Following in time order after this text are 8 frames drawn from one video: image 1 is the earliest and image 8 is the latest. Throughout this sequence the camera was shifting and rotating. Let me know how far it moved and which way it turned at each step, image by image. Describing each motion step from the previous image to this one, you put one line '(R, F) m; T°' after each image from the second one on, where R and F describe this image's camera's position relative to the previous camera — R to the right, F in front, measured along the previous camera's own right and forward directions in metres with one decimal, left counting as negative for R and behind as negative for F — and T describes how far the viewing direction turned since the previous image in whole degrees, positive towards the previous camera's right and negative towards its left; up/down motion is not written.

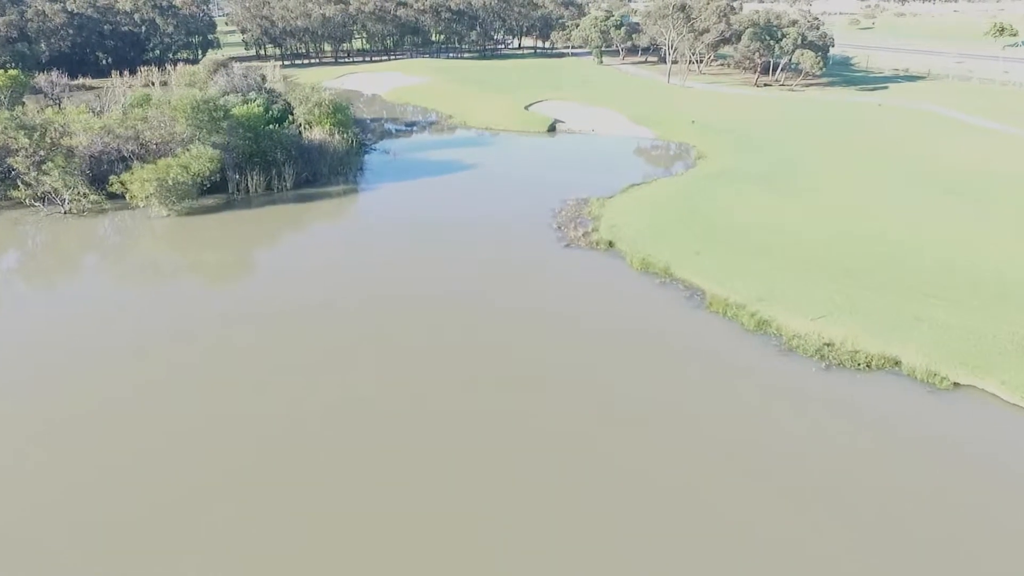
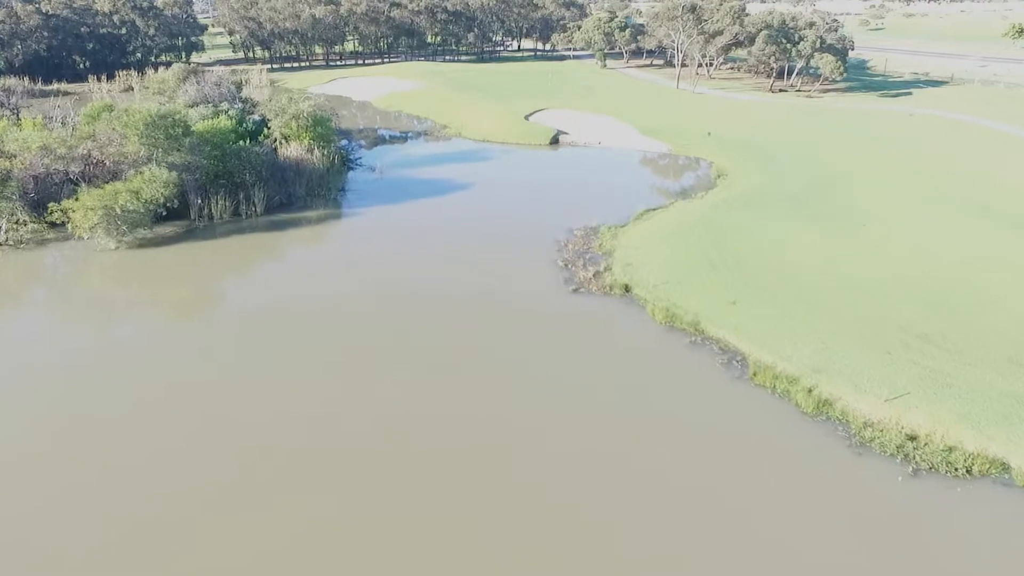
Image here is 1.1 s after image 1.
(0.0, +4.5) m; 0°
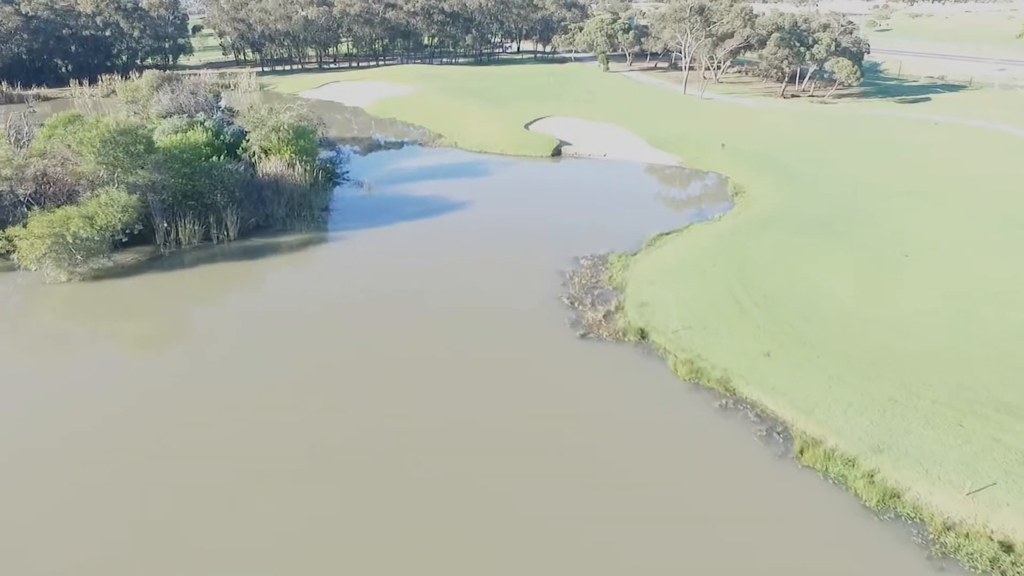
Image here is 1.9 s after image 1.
(0.0, +3.2) m; 0°
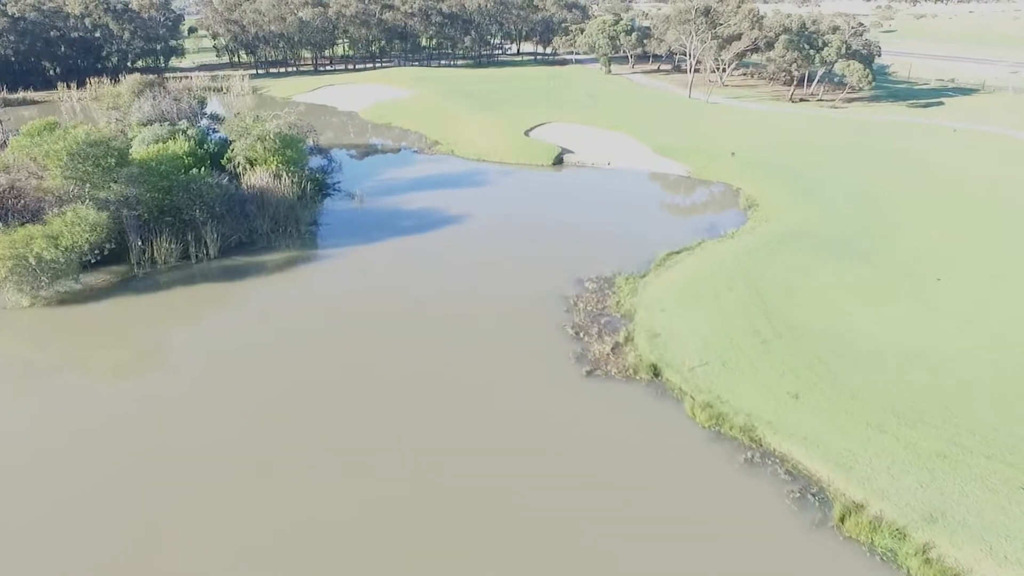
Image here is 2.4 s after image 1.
(0.0, +2.1) m; 0°
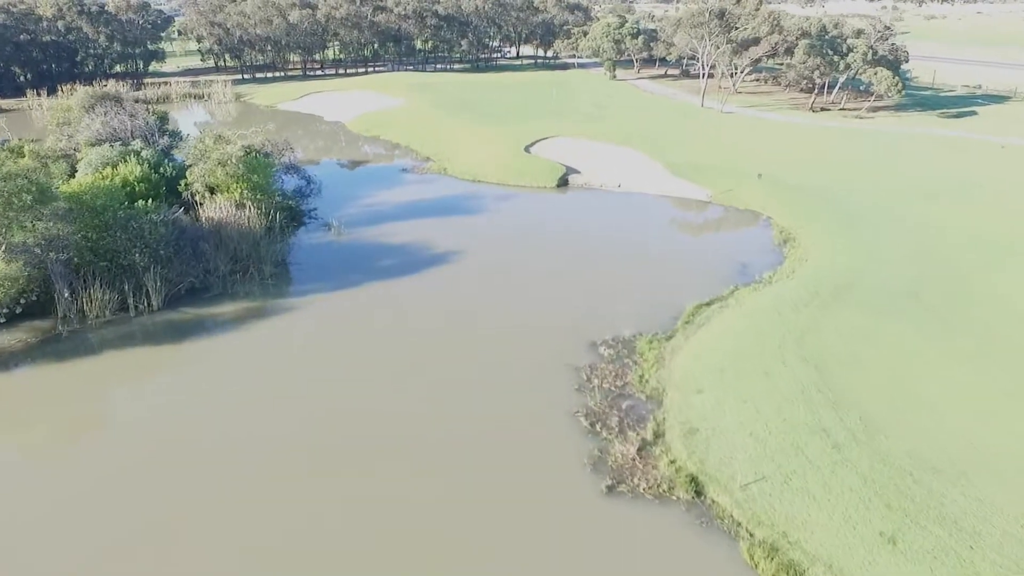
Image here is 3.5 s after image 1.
(0.0, +4.6) m; 0°
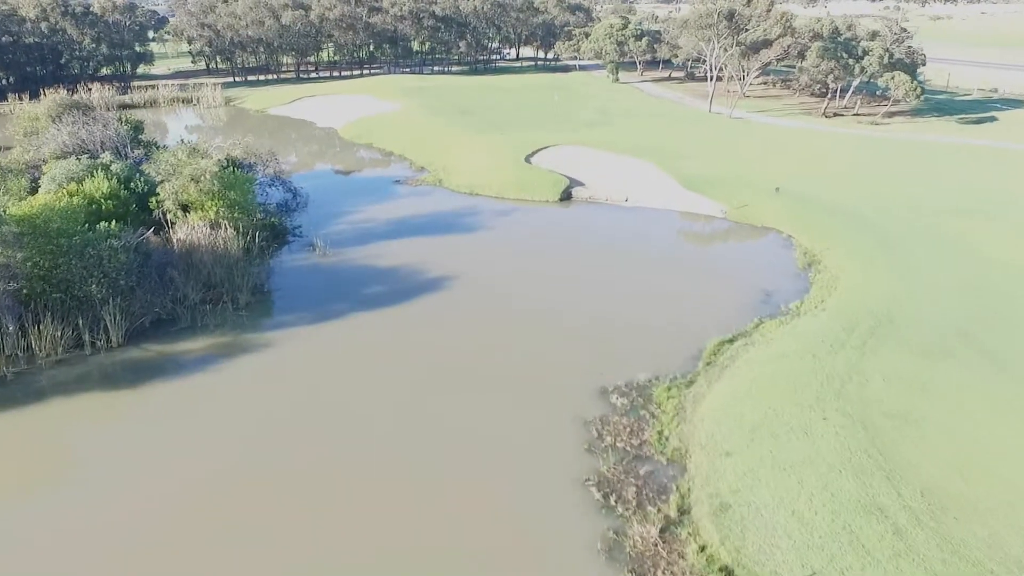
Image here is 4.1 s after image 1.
(0.0, +2.5) m; 0°
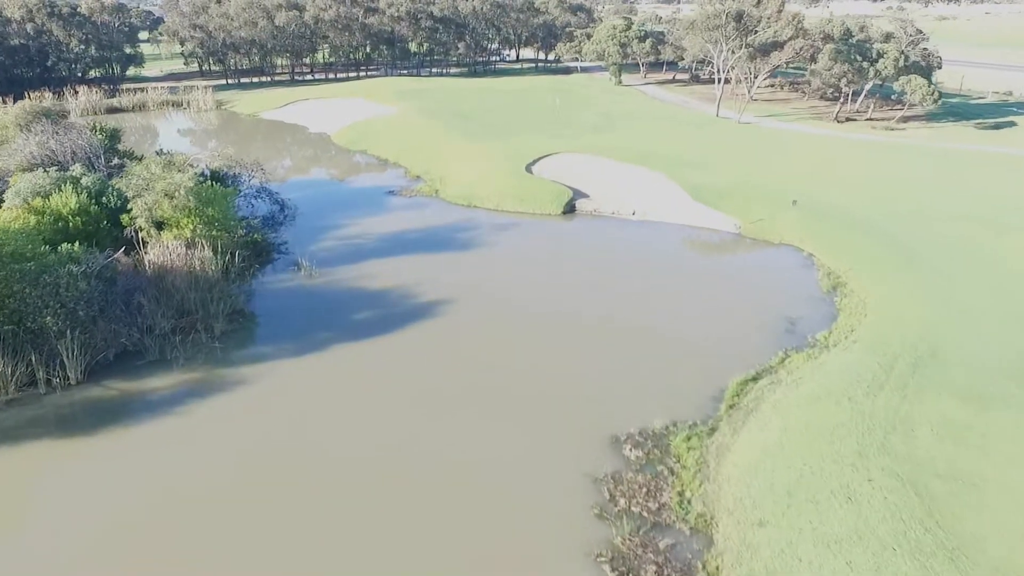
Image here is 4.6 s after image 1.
(0.0, +2.1) m; 0°
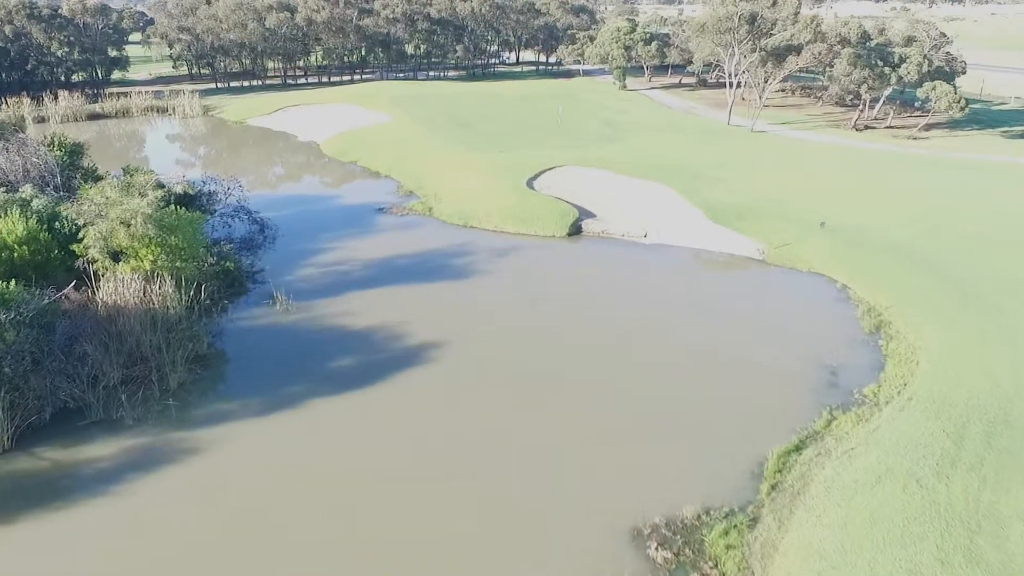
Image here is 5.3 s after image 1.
(0.0, +2.9) m; 0°
